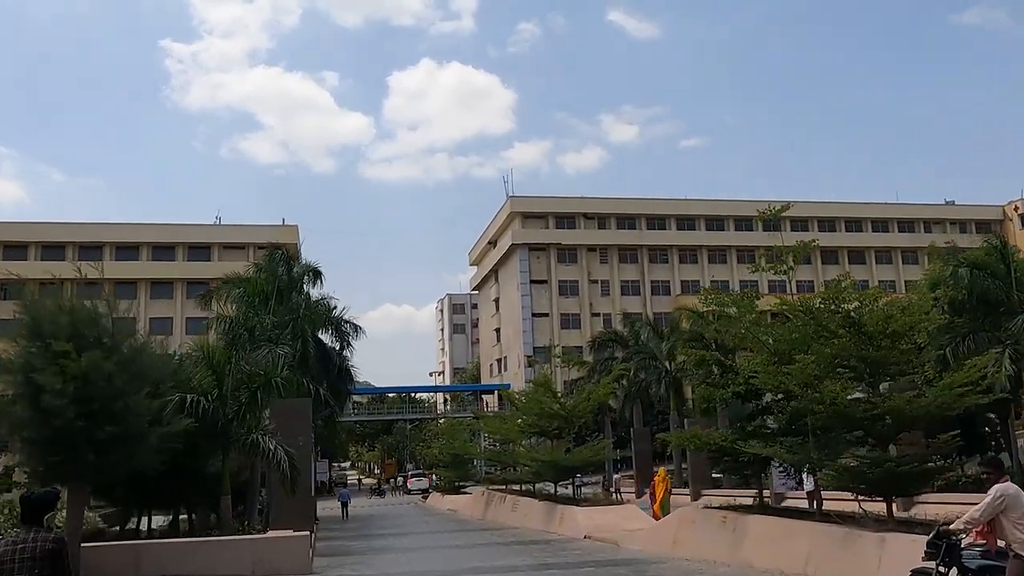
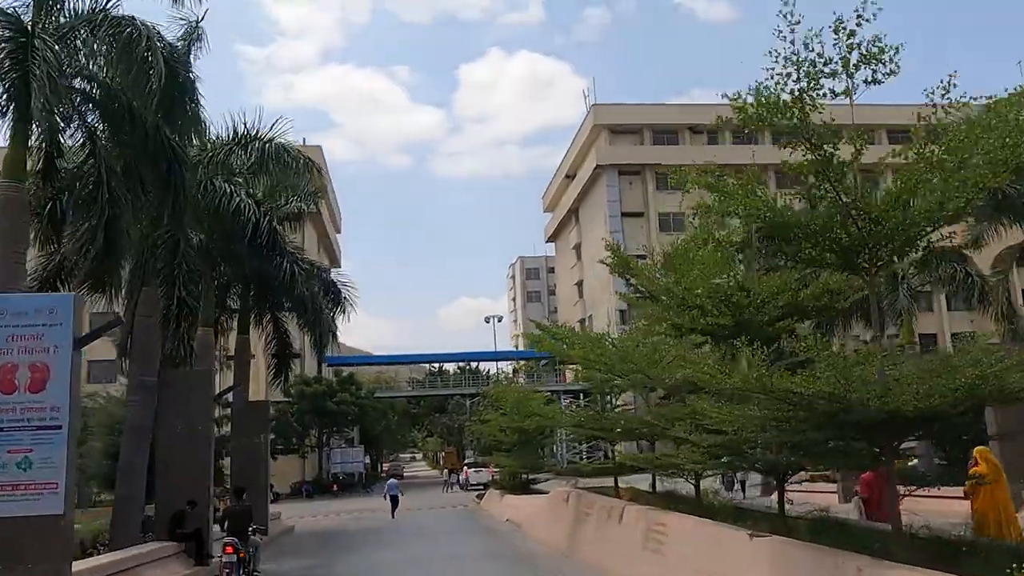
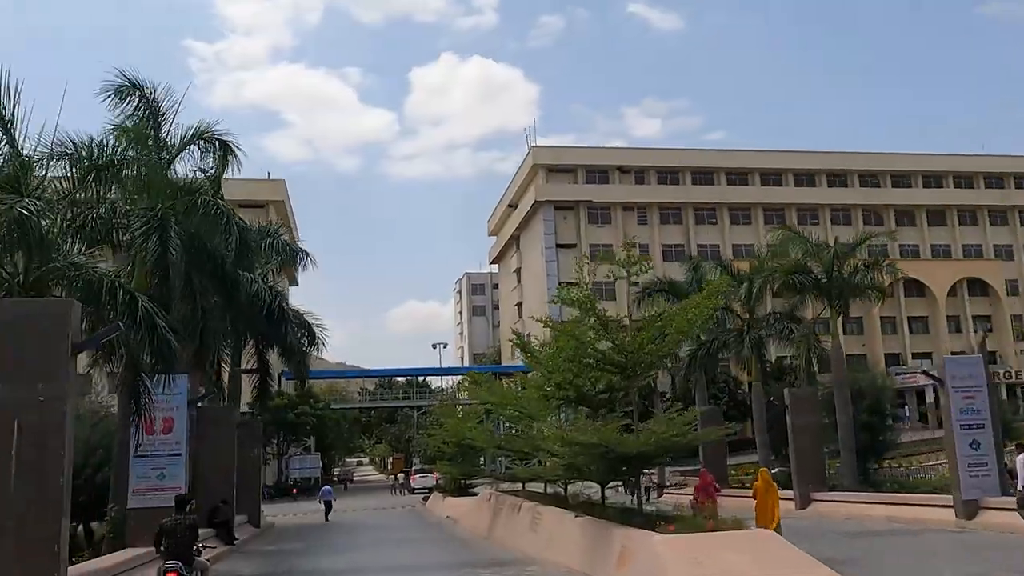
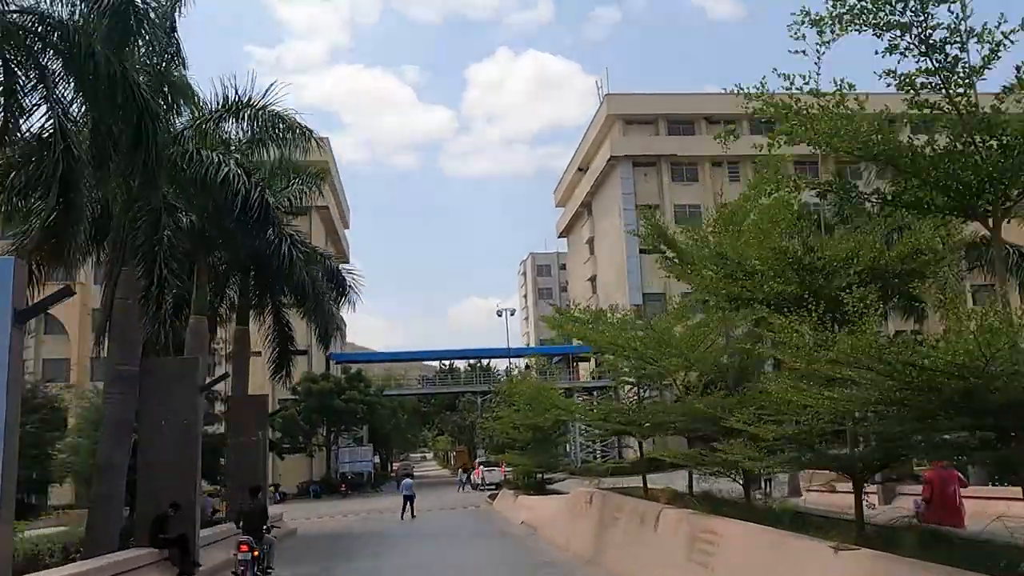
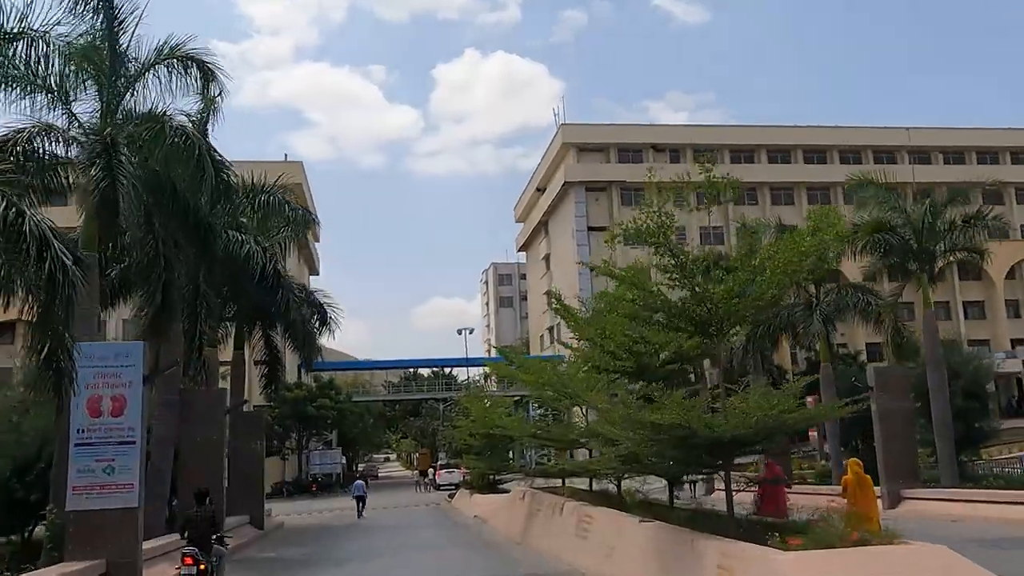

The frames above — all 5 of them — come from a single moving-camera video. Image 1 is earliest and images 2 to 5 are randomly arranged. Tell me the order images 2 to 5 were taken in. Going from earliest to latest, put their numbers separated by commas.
3, 5, 2, 4
